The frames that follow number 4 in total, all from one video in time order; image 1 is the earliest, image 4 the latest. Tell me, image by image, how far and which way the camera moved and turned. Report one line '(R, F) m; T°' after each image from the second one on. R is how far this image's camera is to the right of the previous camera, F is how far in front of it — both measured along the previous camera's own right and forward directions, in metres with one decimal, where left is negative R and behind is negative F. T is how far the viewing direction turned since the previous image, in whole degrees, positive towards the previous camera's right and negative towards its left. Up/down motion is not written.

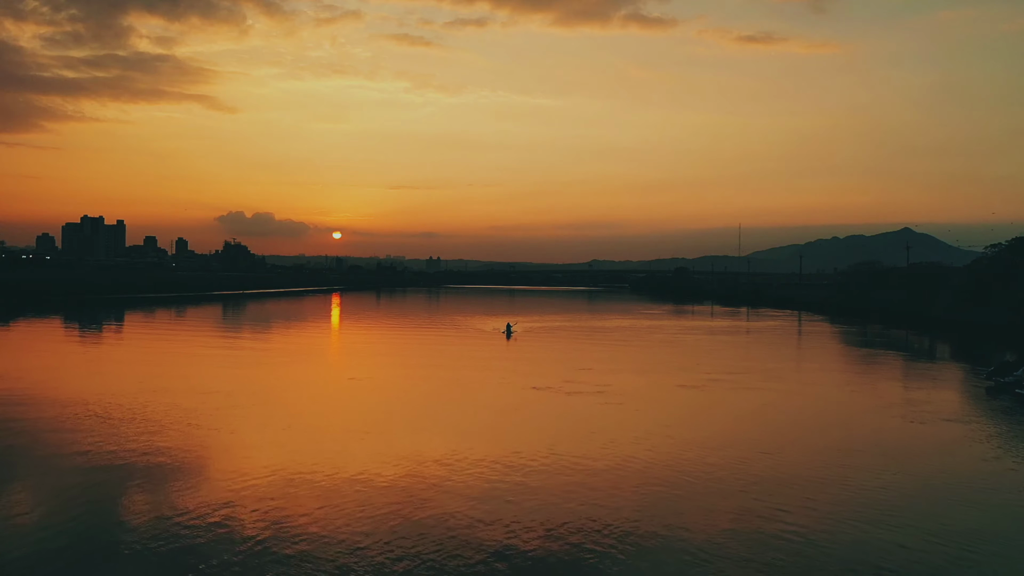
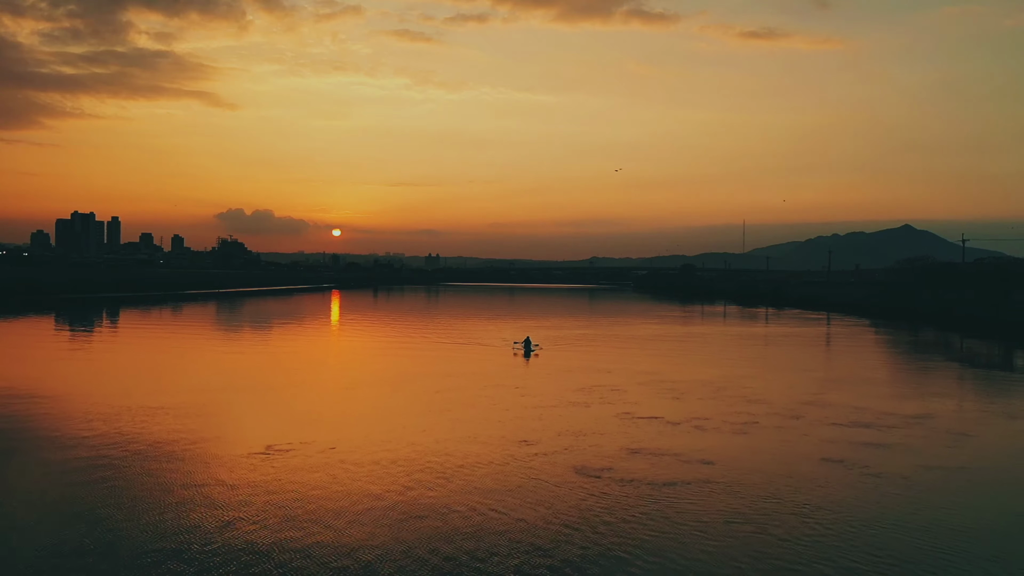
(-0.1, +1.4) m; 0°
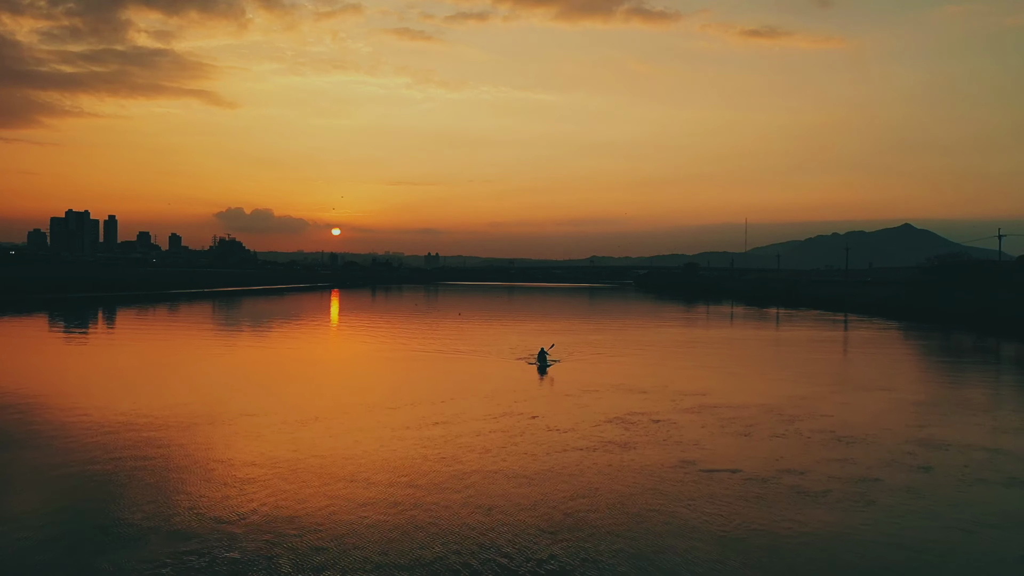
(-0.1, +0.7) m; 0°
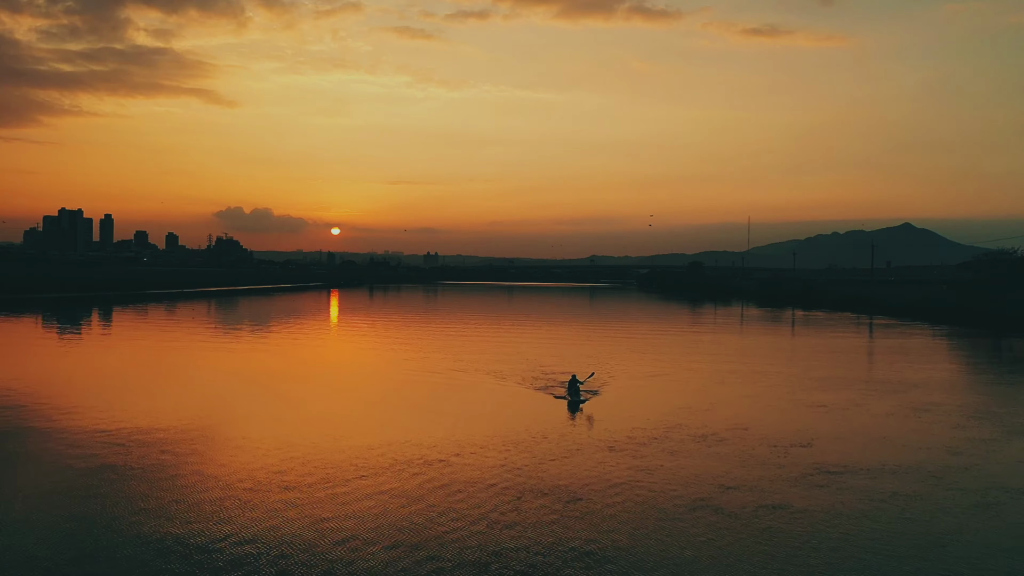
(-0.1, +0.9) m; 0°
